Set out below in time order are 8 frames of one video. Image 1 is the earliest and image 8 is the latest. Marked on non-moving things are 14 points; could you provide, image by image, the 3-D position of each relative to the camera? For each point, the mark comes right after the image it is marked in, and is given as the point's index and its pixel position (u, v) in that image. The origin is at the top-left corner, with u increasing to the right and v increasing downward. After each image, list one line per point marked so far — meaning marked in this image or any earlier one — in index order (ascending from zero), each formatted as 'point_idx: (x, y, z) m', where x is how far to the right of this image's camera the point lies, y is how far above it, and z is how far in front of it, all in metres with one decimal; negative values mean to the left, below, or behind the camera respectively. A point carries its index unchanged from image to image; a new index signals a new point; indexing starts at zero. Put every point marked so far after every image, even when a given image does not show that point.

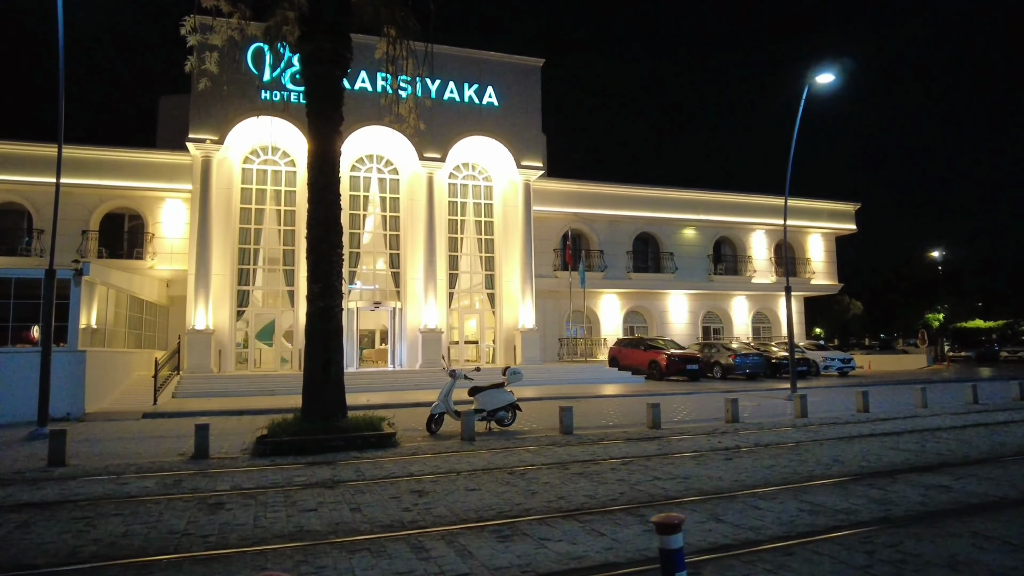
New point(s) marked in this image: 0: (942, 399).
0: (+11.2, -2.9, +17.6) m
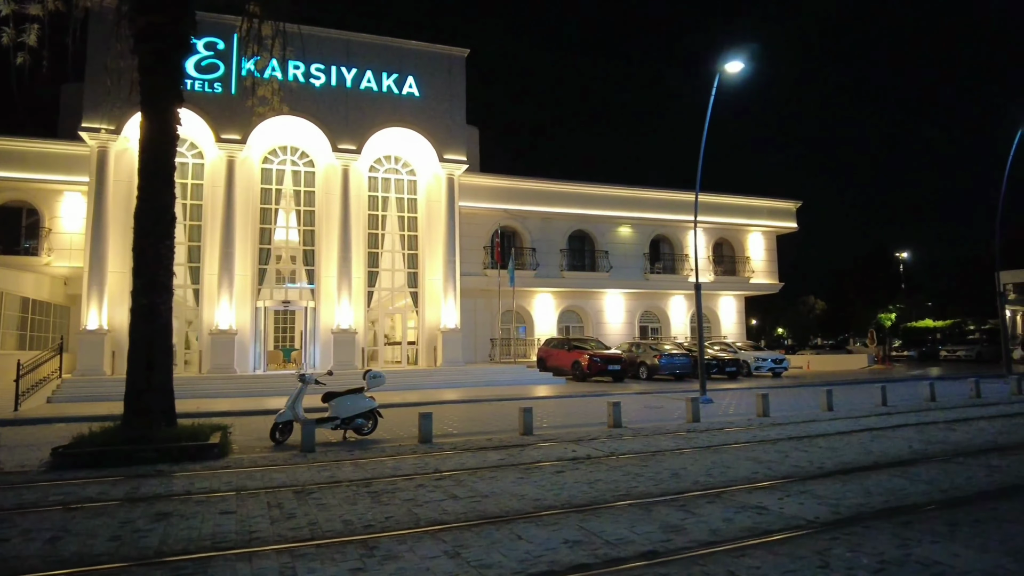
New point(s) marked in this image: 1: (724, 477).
0: (+8.4, -2.8, +16.8) m
1: (+2.7, -2.4, +8.6) m
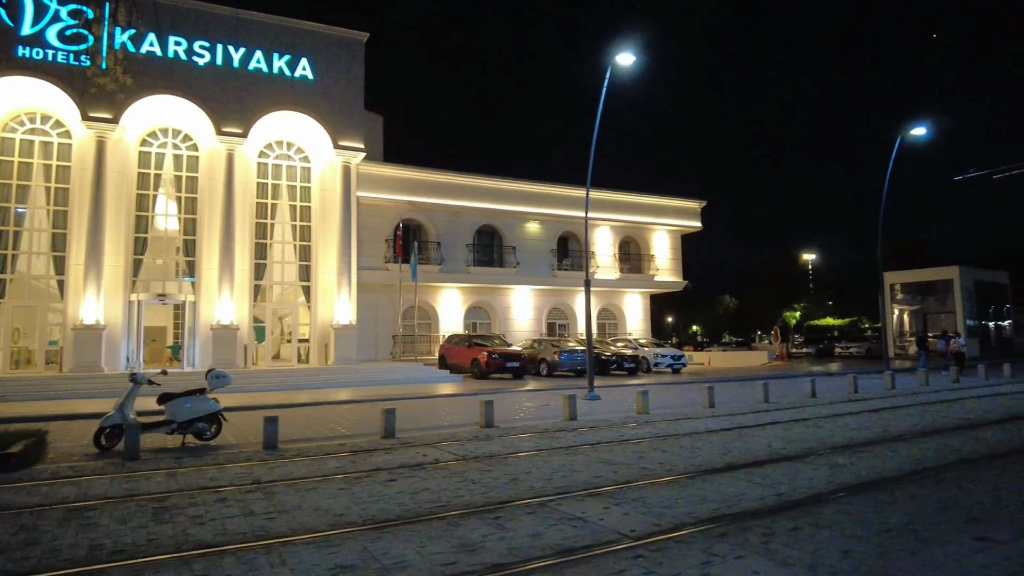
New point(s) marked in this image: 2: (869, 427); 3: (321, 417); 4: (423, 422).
0: (+5.4, -2.7, +16.8) m
1: (+0.6, -2.3, +8.1) m
2: (+6.3, -2.5, +11.9) m
3: (-3.7, -2.5, +13.1) m
4: (-1.7, -2.6, +12.8) m
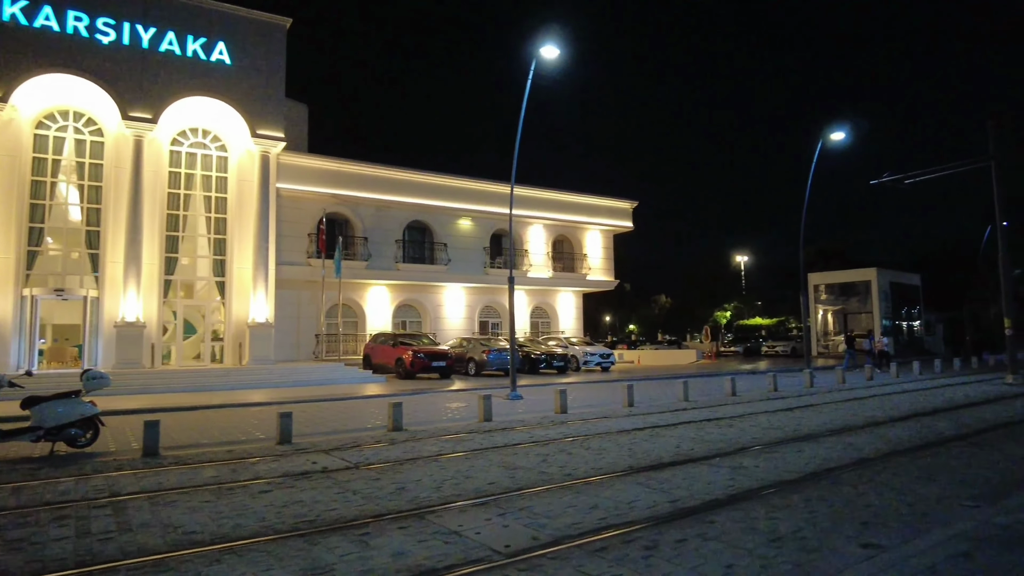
0: (+3.4, -2.7, +16.6) m
1: (-0.6, -2.2, +7.5) m
2: (+4.7, -2.4, +11.8) m
3: (-5.4, -2.4, +12.2) m
4: (-3.3, -2.5, +12.0) m
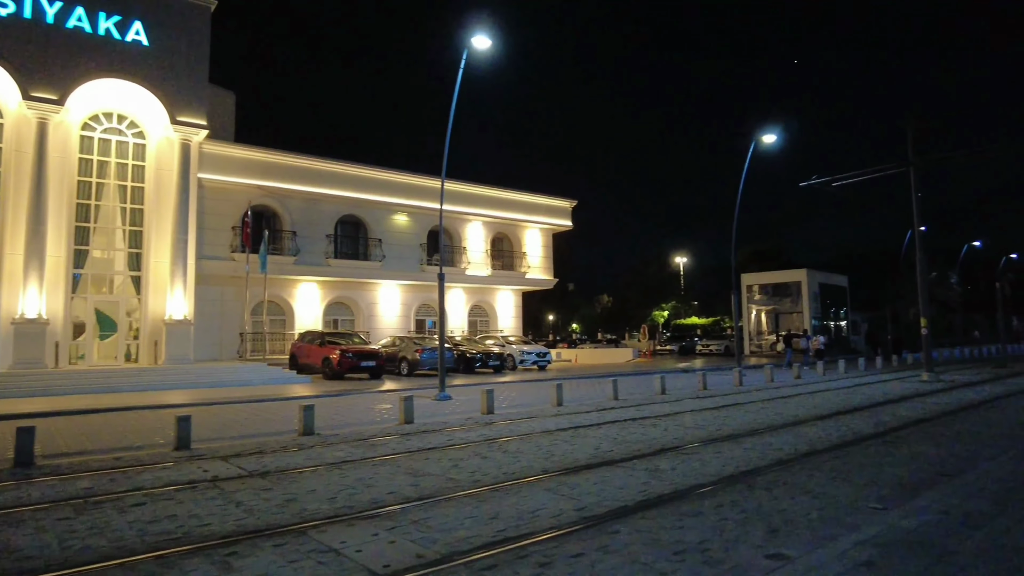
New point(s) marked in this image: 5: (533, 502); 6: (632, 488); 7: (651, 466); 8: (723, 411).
0: (+1.6, -2.6, +16.3) m
1: (-1.6, -2.1, +6.9) m
2: (+3.3, -2.4, +11.7) m
3: (-6.8, -2.3, +11.2) m
4: (-4.7, -2.4, +11.2) m
5: (+0.2, -2.0, +6.4) m
6: (+1.2, -2.1, +6.9) m
7: (+1.6, -2.1, +7.9) m
8: (+4.3, -2.5, +13.7) m
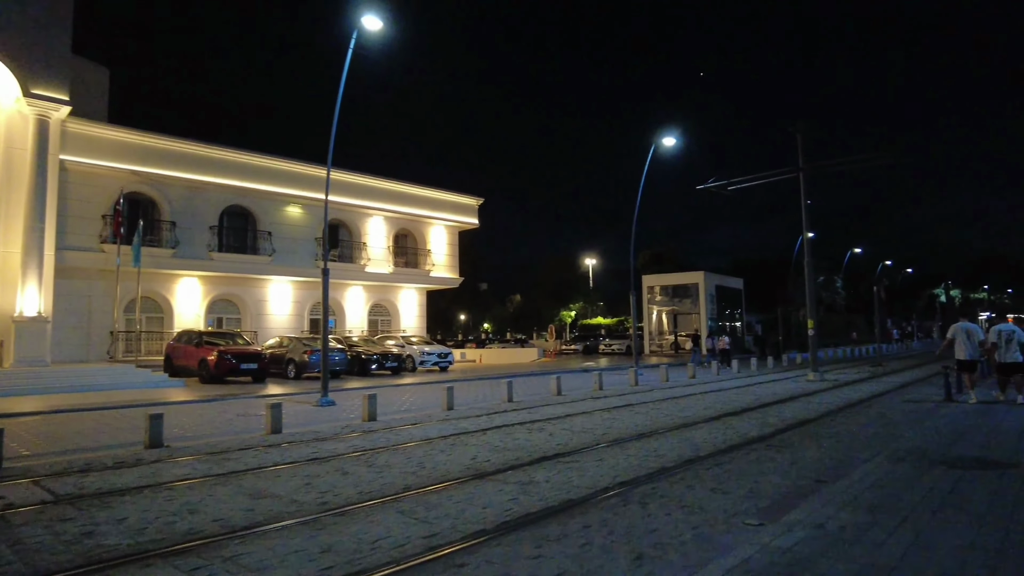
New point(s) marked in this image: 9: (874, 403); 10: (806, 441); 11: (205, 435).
0: (-1.0, -2.6, +15.6) m
1: (-3.0, -2.1, +5.9) m
2: (+1.3, -2.4, +11.2) m
3: (-8.7, -2.2, +9.5) m
4: (-6.6, -2.3, +9.7) m
5: (-1.1, -2.0, +5.5) m
6: (-0.1, -2.0, +6.2) m
7: (+0.1, -2.1, +7.2) m
8: (+2.0, -2.5, +13.4) m
9: (+7.7, -2.4, +14.3) m
10: (+4.0, -2.1, +9.2) m
11: (-5.1, -2.4, +11.0) m
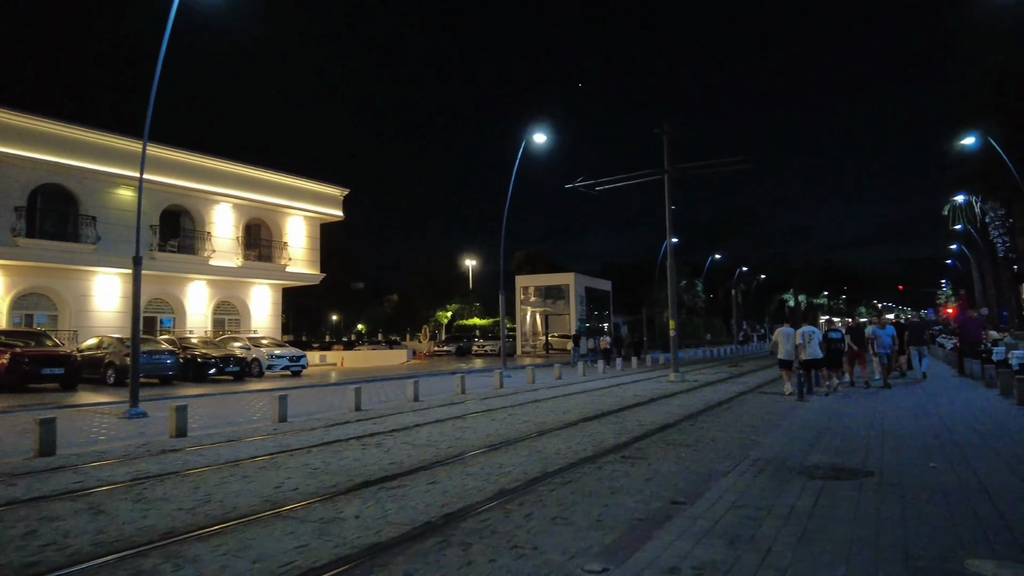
0: (-4.2, -2.5, +13.8) m
1: (-4.4, -1.9, +3.9) m
2: (-1.1, -2.3, +9.9) m
3: (-10.6, -1.9, +6.4) m
4: (-8.6, -2.1, +7.0) m
5: (-2.5, -1.9, +3.9) m
6: (-1.7, -1.9, +4.7) m
7: (-1.6, -2.0, +5.8) m
8: (-0.8, -2.4, +12.2) m
9: (+4.6, -2.5, +14.1) m
10: (+1.9, -2.0, +8.4) m
11: (-7.4, -2.2, +8.6) m
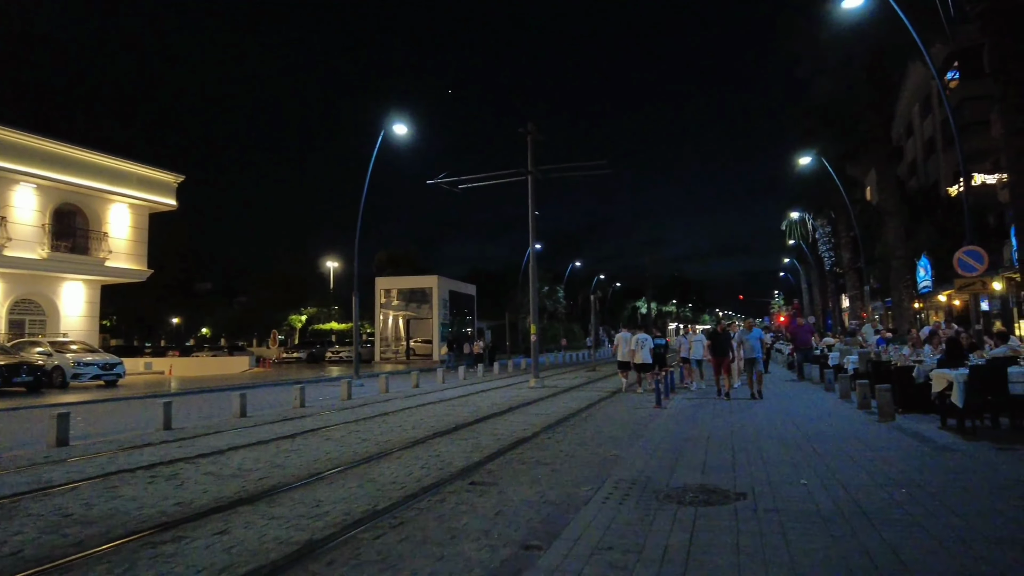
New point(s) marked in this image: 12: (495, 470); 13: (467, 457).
0: (-6.9, -2.4, +11.4) m
1: (-5.2, -1.8, +1.6) m
2: (-3.2, -2.2, +8.2) m
3: (-11.8, -1.7, +2.9) m
4: (-10.0, -1.8, +3.9) m
5: (-3.3, -1.7, +2.0) m
6: (-2.7, -1.8, +3.0) m
7: (-2.8, -1.9, +4.1) m
8: (-3.3, -2.4, +10.5) m
9: (+1.6, -2.5, +13.4) m
10: (+0.1, -2.0, +7.3) m
11: (-9.1, -2.0, +5.7) m
12: (-0.2, -2.1, +7.6) m
13: (-0.6, -2.1, +8.4) m
